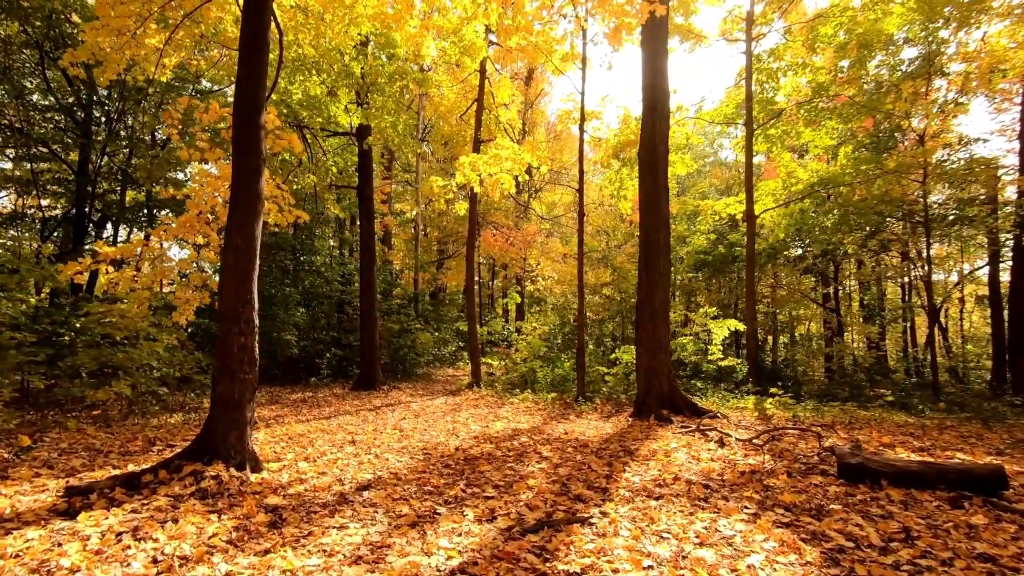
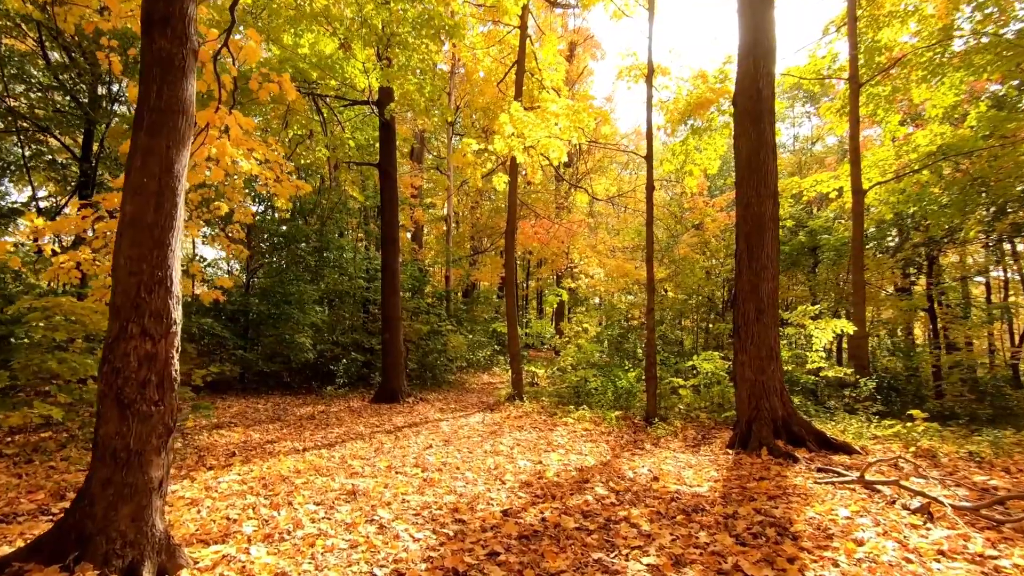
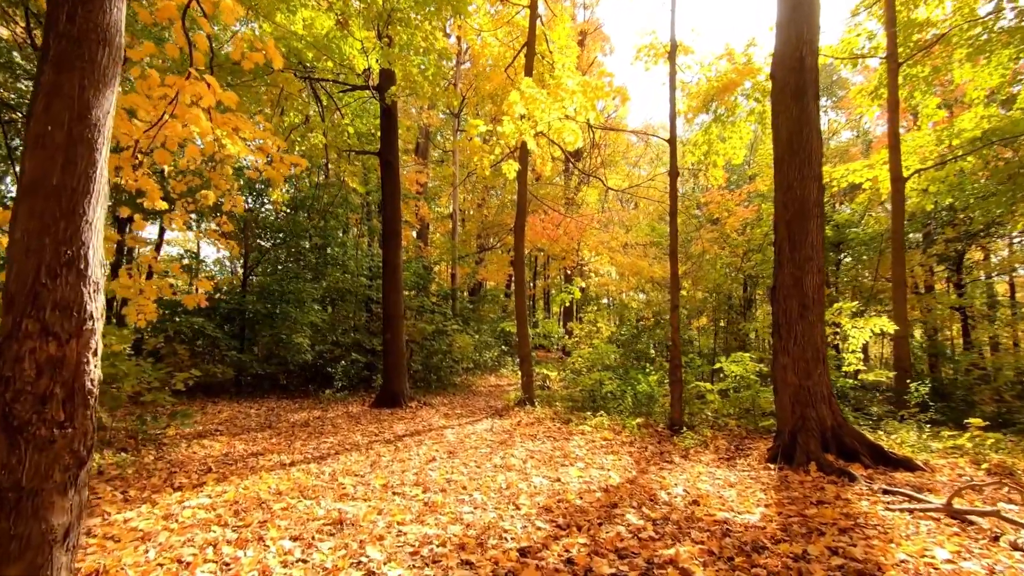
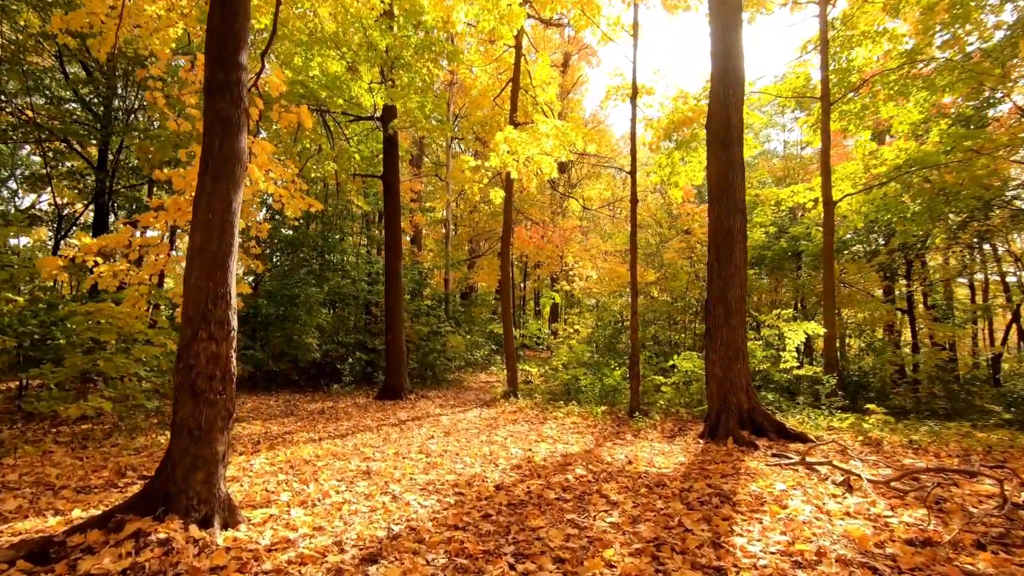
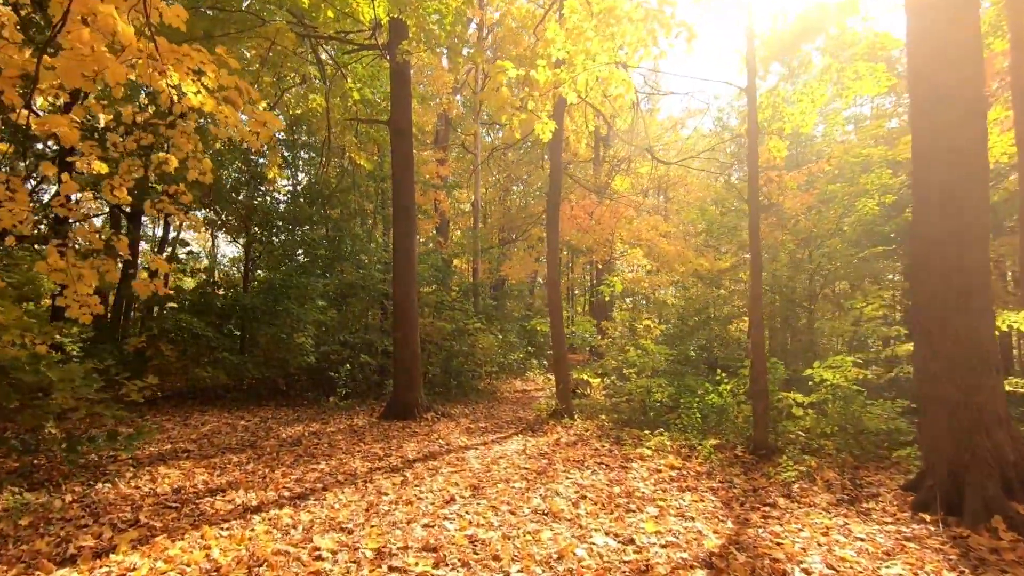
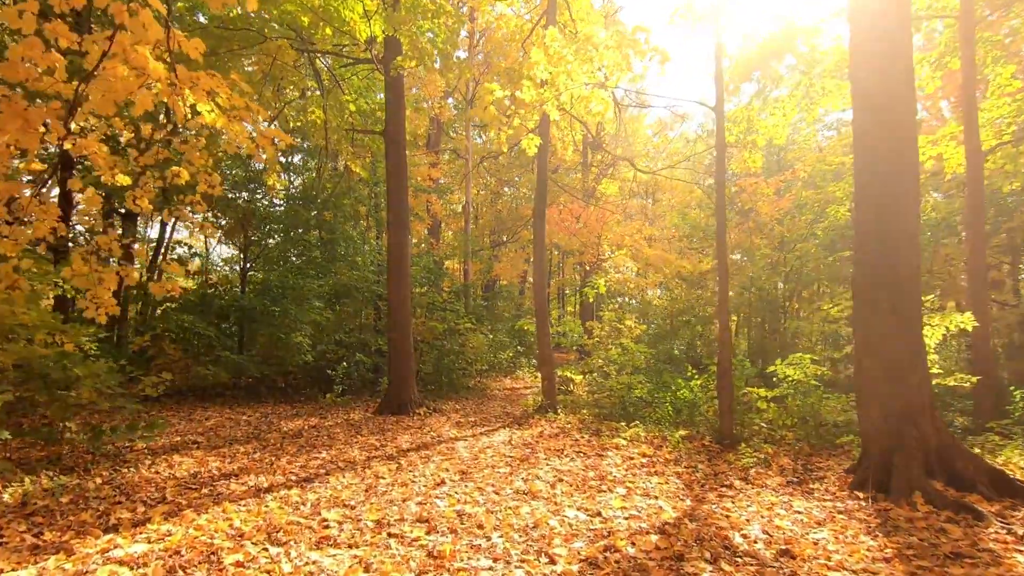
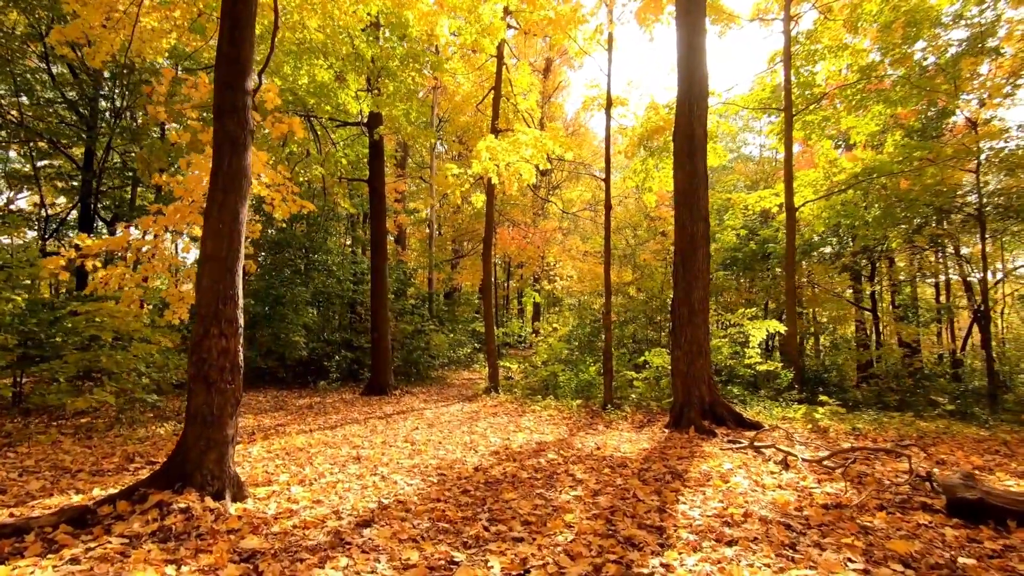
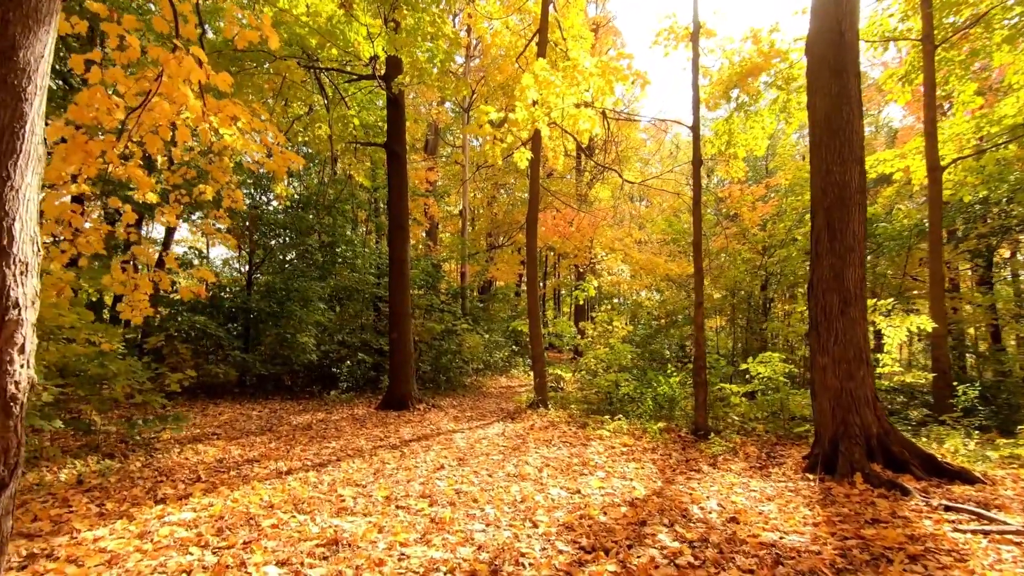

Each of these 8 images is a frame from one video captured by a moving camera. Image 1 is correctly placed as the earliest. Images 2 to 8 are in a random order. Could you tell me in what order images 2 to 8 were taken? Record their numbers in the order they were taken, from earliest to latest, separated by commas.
7, 4, 2, 3, 8, 6, 5
